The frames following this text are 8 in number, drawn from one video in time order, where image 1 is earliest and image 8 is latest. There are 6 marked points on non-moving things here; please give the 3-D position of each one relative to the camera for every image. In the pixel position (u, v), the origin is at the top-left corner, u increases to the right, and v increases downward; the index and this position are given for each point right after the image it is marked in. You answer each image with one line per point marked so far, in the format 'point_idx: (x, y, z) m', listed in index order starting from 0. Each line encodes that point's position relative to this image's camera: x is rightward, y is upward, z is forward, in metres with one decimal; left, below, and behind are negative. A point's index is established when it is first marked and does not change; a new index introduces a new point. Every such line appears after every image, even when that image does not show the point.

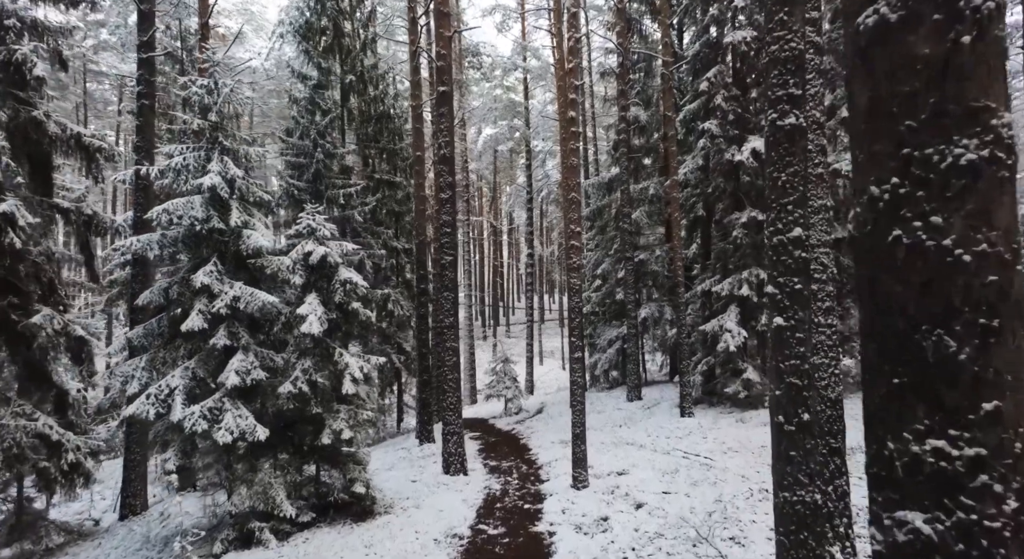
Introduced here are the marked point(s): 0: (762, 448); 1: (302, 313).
0: (+4.7, -3.2, +13.3) m
1: (-3.4, -0.5, +11.4) m
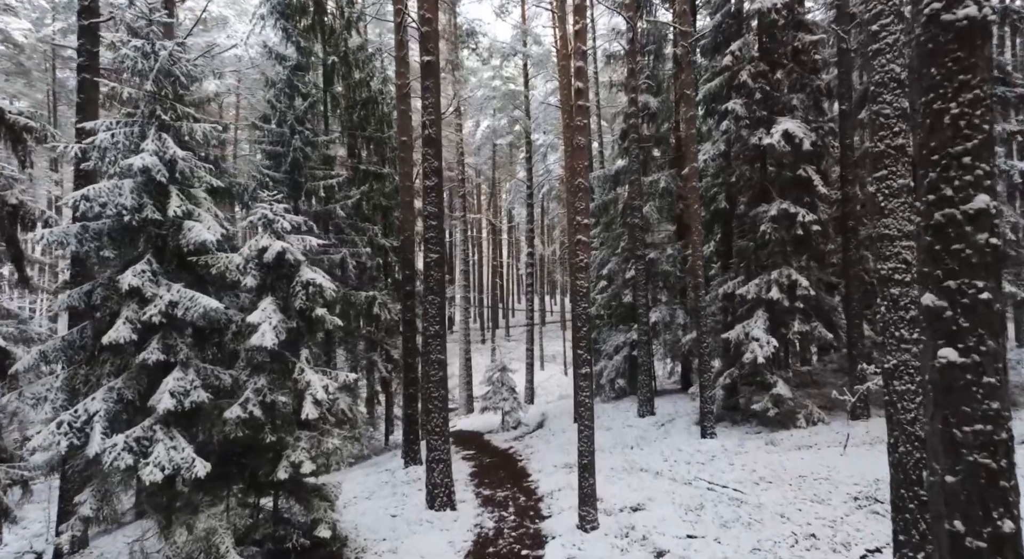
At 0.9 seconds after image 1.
0: (+4.7, -3.2, +11.4) m
1: (-3.5, -0.6, +9.4) m
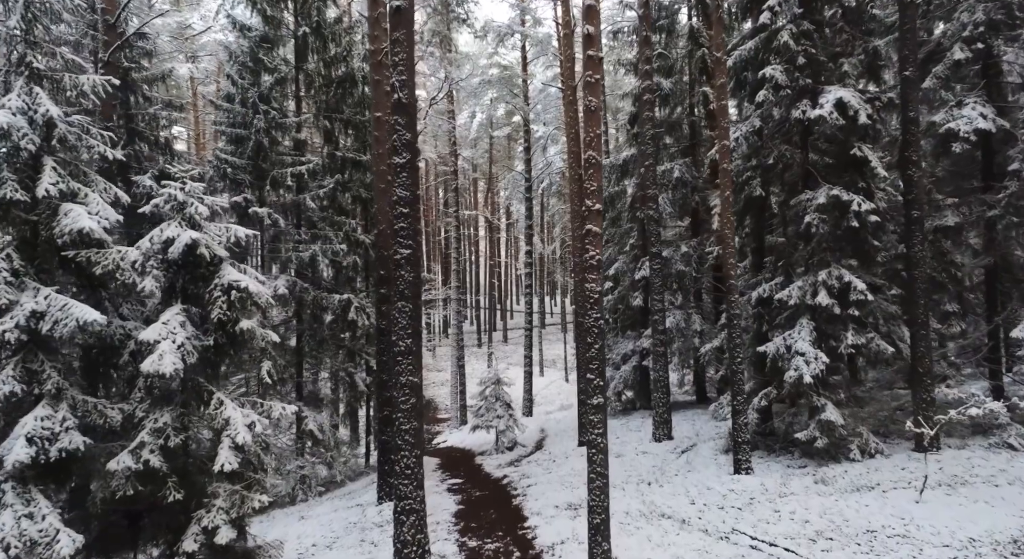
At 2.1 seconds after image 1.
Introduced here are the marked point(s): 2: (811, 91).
0: (+4.6, -3.2, +9.0) m
1: (-3.6, -0.6, +7.0) m
2: (+5.2, +3.3, +12.3) m
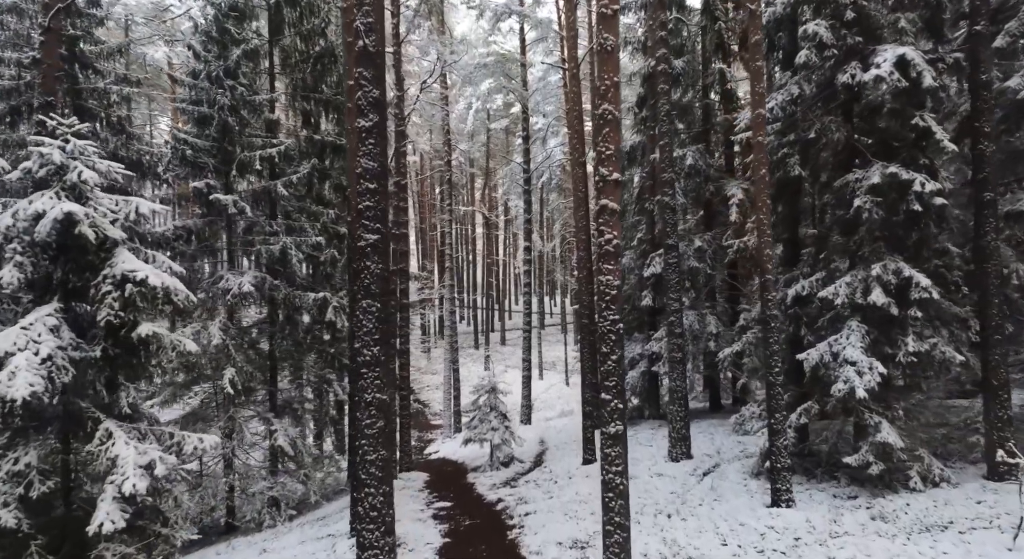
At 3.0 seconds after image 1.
0: (+4.5, -3.2, +7.1) m
1: (-3.7, -0.5, +5.1) m
2: (+5.2, +3.4, +10.4) m
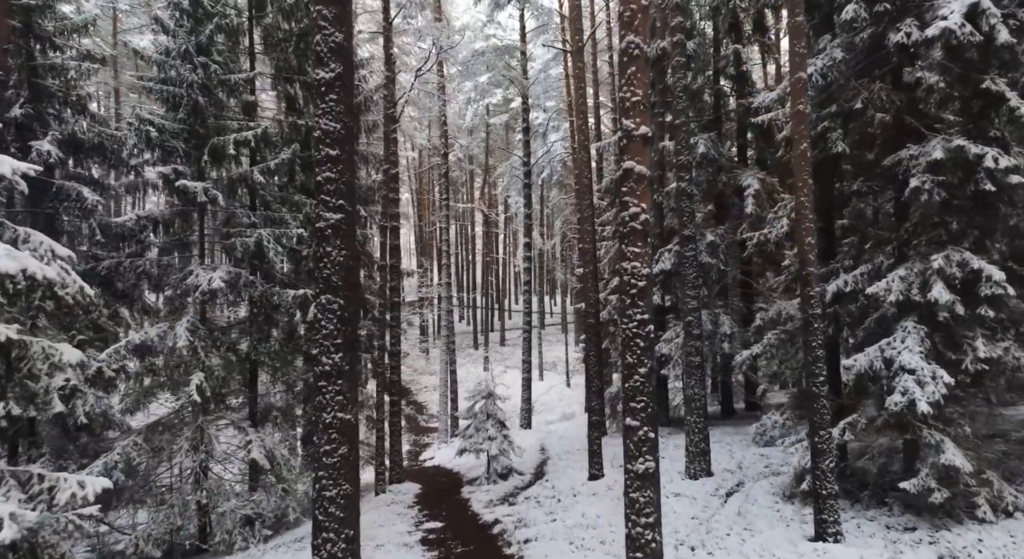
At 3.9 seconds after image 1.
0: (+4.4, -3.1, +5.7) m
1: (-3.7, -0.4, +3.7) m
2: (+5.1, +3.5, +9.0) m
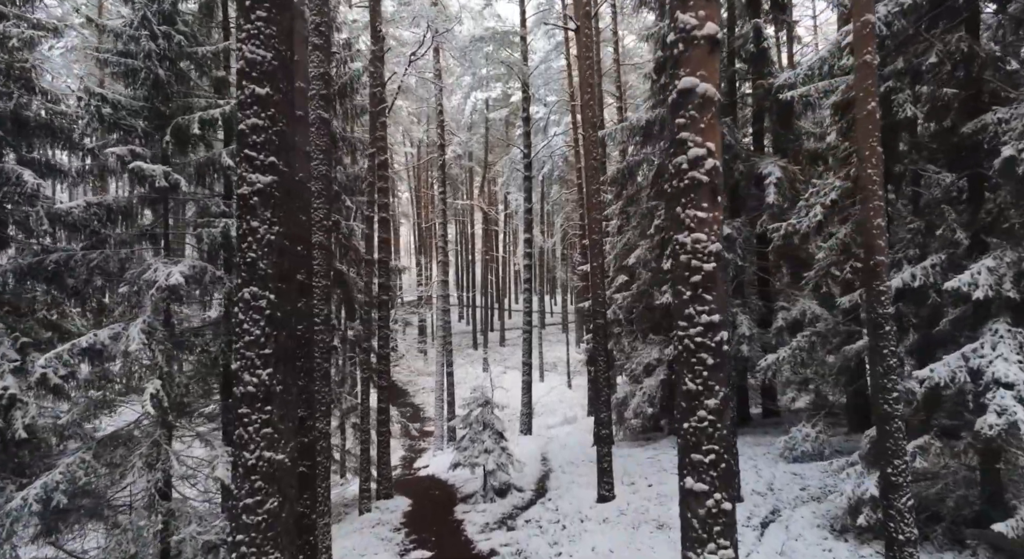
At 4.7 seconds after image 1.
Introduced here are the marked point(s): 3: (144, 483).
0: (+4.4, -3.0, +4.0) m
1: (-3.7, -0.3, +2.0) m
2: (+5.1, +3.6, +7.4) m
3: (-6.4, -3.5, +12.3) m
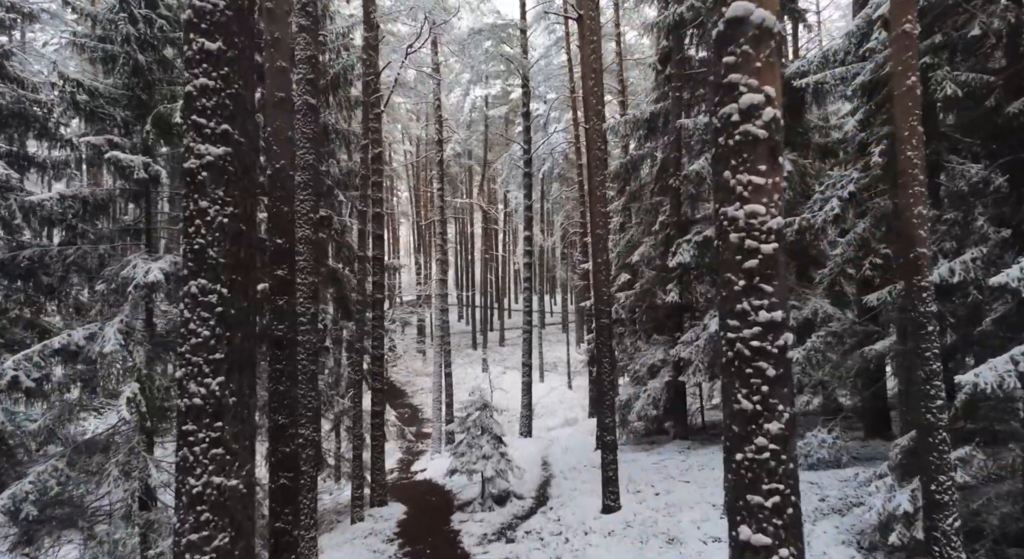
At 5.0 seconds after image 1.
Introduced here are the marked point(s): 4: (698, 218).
0: (+4.4, -3.0, +3.3) m
1: (-3.7, -0.3, +1.4) m
2: (+5.1, +3.6, +6.7) m
3: (-6.4, -3.5, +11.6) m
4: (+5.0, +1.7, +19.1) m
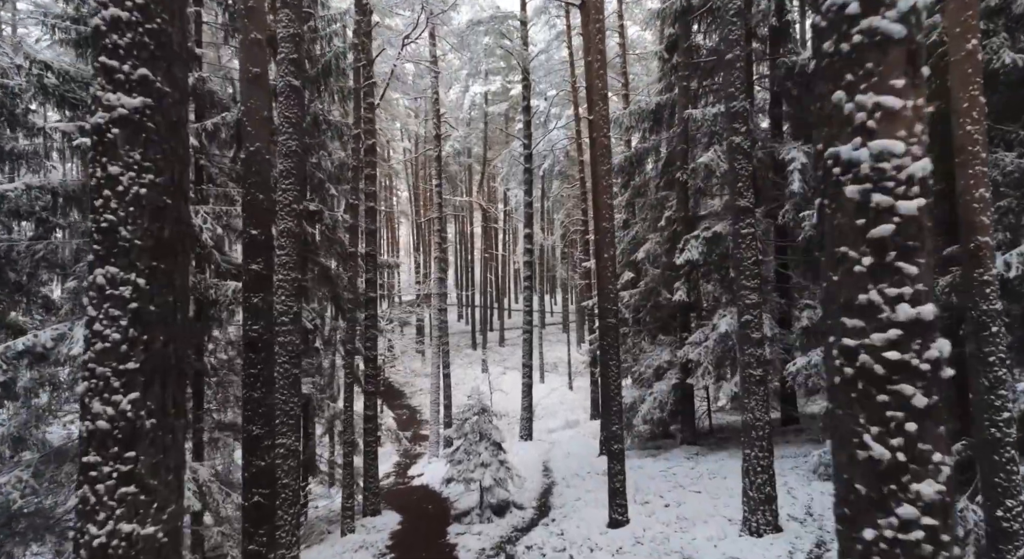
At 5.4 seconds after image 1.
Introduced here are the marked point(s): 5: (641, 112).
0: (+4.4, -2.9, +2.5) m
1: (-3.7, -0.2, +0.6) m
2: (+5.1, +3.7, +5.9) m
3: (-6.4, -3.4, +10.8) m
4: (+5.0, +1.7, +18.3) m
5: (+3.5, +4.6, +19.3) m
